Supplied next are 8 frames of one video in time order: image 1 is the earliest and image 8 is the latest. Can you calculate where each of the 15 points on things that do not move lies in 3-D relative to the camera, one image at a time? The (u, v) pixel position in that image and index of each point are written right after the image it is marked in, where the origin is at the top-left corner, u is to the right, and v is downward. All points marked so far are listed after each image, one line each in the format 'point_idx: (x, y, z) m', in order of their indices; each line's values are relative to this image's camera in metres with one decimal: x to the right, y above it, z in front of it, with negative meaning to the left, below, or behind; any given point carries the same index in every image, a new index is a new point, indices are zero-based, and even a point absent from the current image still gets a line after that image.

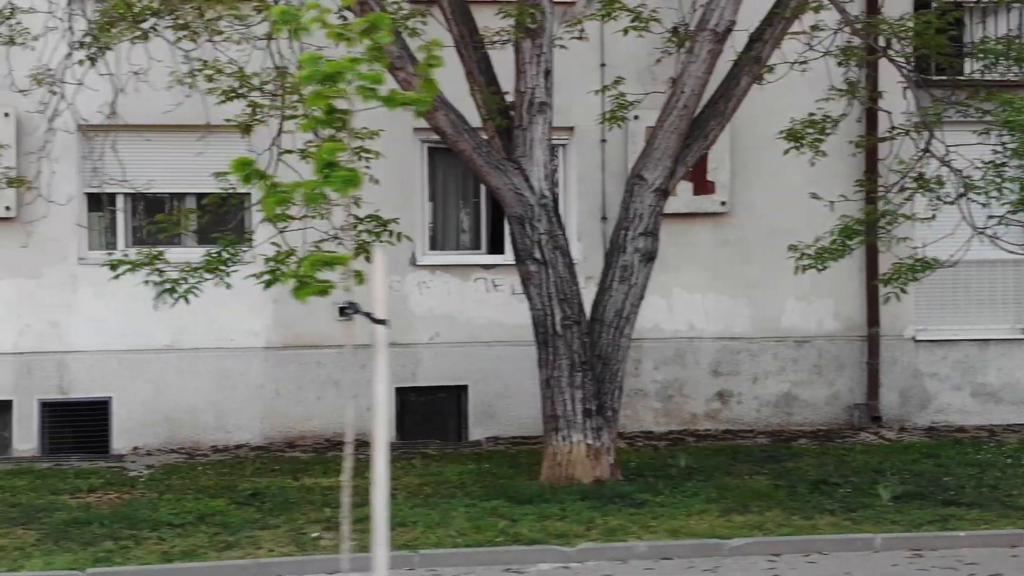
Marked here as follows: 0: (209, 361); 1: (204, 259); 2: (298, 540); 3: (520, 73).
0: (-2.9, -0.7, +11.2) m
1: (-2.2, +0.2, +8.1) m
2: (-1.2, -1.5, +6.8) m
3: (+0.1, +1.6, +8.6) m
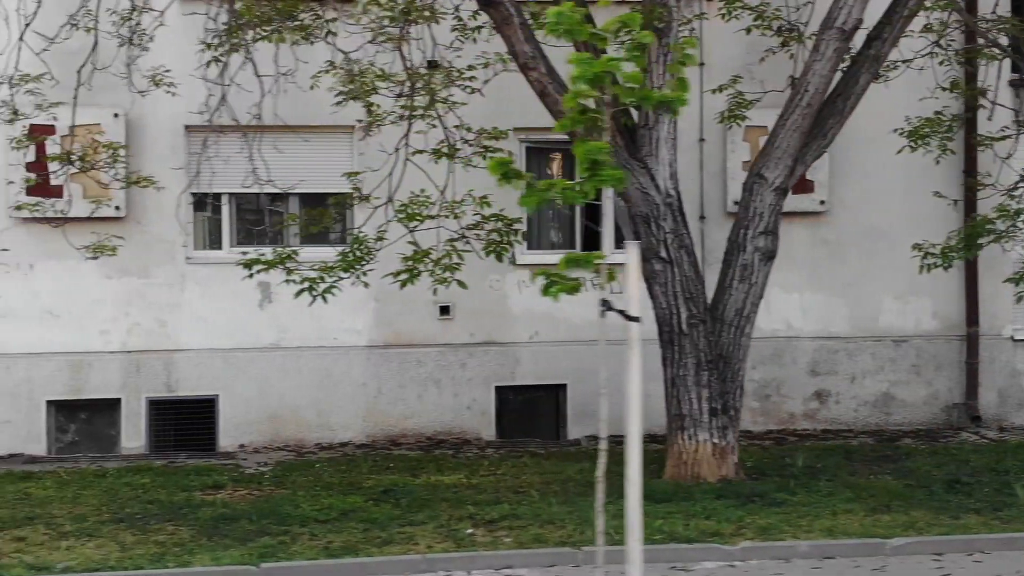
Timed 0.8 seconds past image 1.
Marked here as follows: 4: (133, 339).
0: (-1.9, -0.7, +11.3) m
1: (-1.2, +0.2, +8.2) m
2: (-0.3, -1.5, +6.9) m
3: (+1.0, +1.6, +8.7) m
4: (-3.6, -0.5, +11.0) m
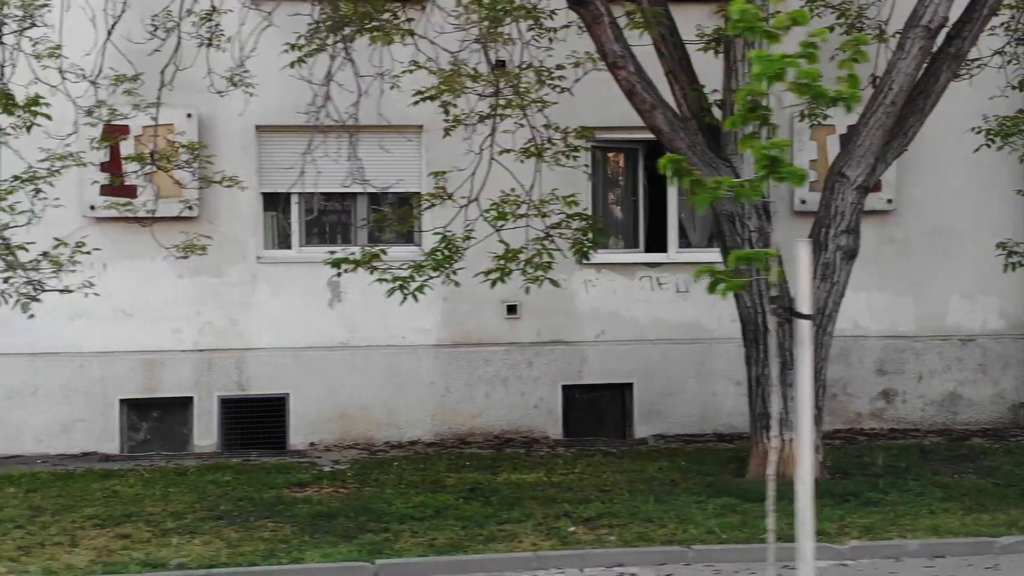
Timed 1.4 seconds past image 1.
0: (-1.3, -0.7, +11.3) m
1: (-0.6, +0.2, +8.2) m
2: (+0.3, -1.5, +6.9) m
3: (+1.6, +1.6, +8.7) m
4: (-2.9, -0.5, +11.0) m
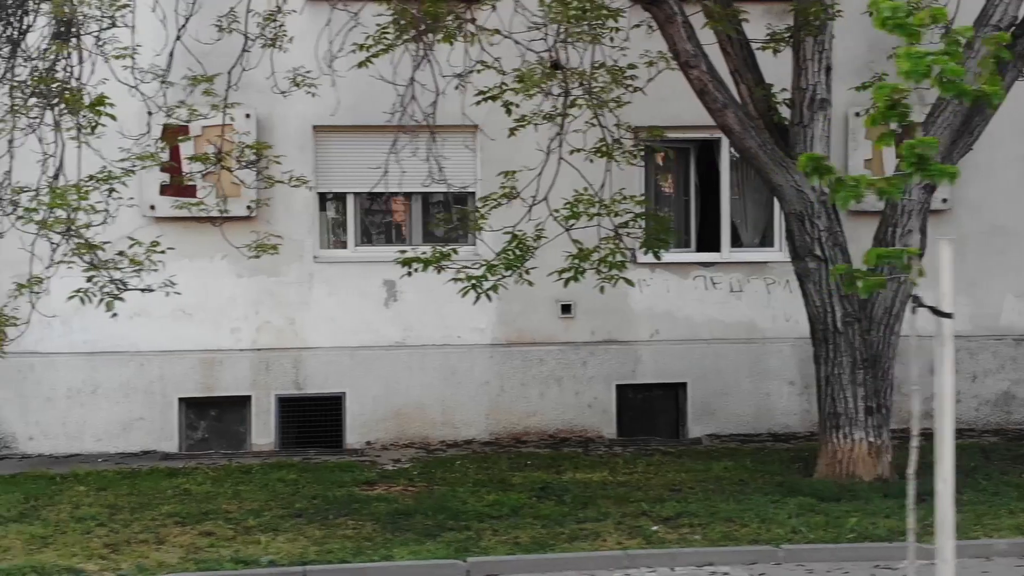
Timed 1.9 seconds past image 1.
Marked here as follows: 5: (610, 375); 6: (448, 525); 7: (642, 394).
0: (-0.7, -0.7, +11.4) m
1: (-0.1, +0.2, +8.2) m
2: (+0.8, -1.5, +6.9) m
3: (+2.2, +1.6, +8.6) m
4: (-2.4, -0.5, +11.1) m
5: (+1.0, -0.9, +11.6) m
6: (-0.4, -1.5, +7.2) m
7: (+1.3, -1.1, +11.8) m
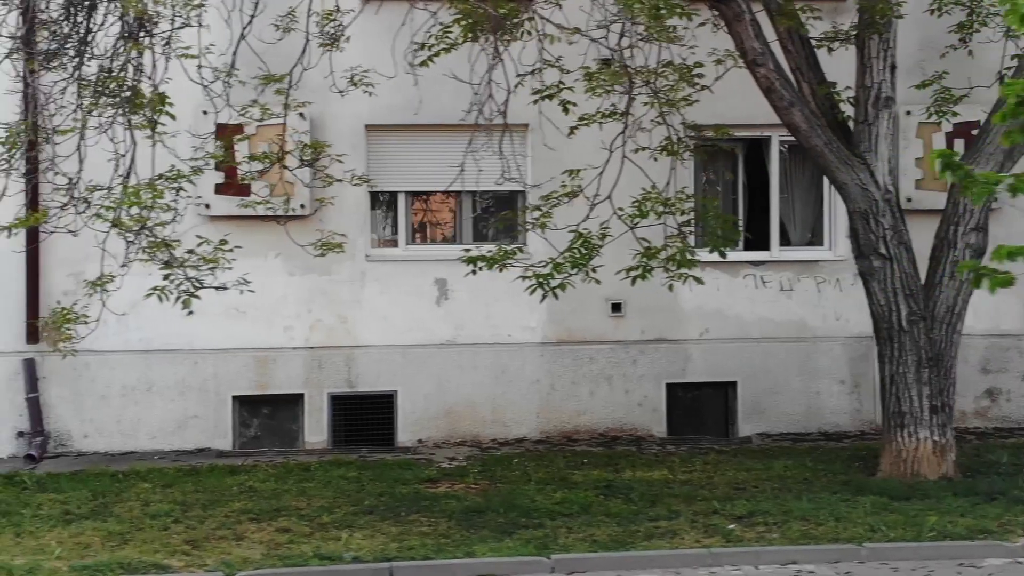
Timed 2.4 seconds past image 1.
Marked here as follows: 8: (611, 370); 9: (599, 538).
0: (-0.2, -0.7, +11.4) m
1: (+0.4, +0.2, +8.2) m
2: (+1.2, -1.4, +6.9) m
3: (+2.6, +1.6, +8.6) m
4: (-1.9, -0.5, +11.1) m
5: (+1.5, -0.9, +11.6) m
6: (+0.1, -1.5, +7.2) m
7: (+1.8, -1.1, +11.8) m
8: (+1.0, -0.8, +11.5) m
9: (+0.5, -1.5, +6.8) m
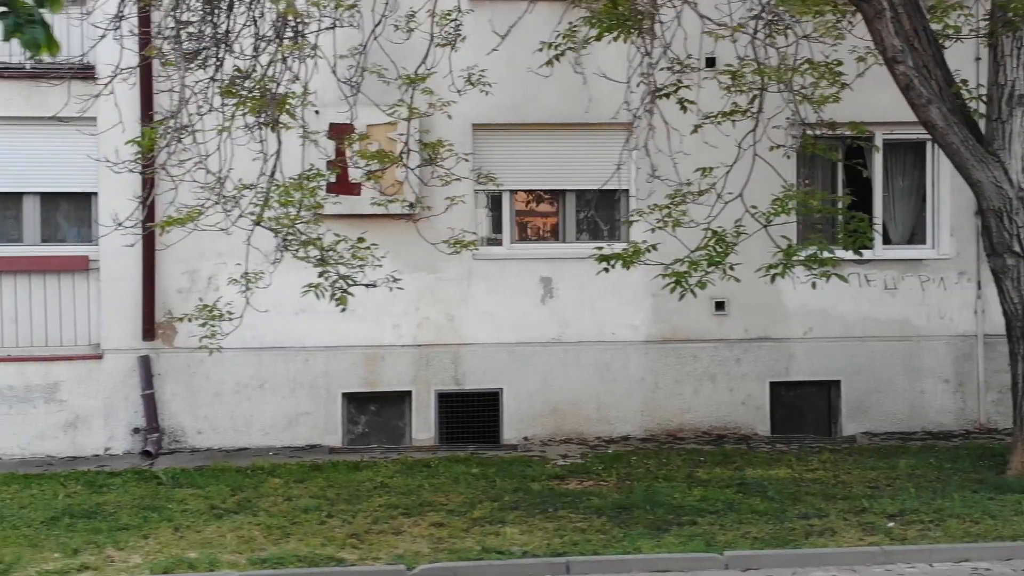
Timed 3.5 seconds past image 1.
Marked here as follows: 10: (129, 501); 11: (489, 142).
0: (+0.8, -0.7, +11.4) m
1: (+1.3, +0.3, +8.3) m
2: (+2.2, -1.4, +6.9) m
3: (+3.6, +1.7, +8.6) m
4: (-0.9, -0.4, +11.2) m
5: (+2.5, -0.8, +11.6) m
6: (+1.0, -1.4, +7.2) m
7: (+2.9, -1.0, +11.8) m
8: (+2.0, -0.8, +11.5) m
9: (+1.4, -1.5, +6.8) m
10: (-2.7, -1.5, +8.1) m
11: (-0.2, +1.4, +11.2) m
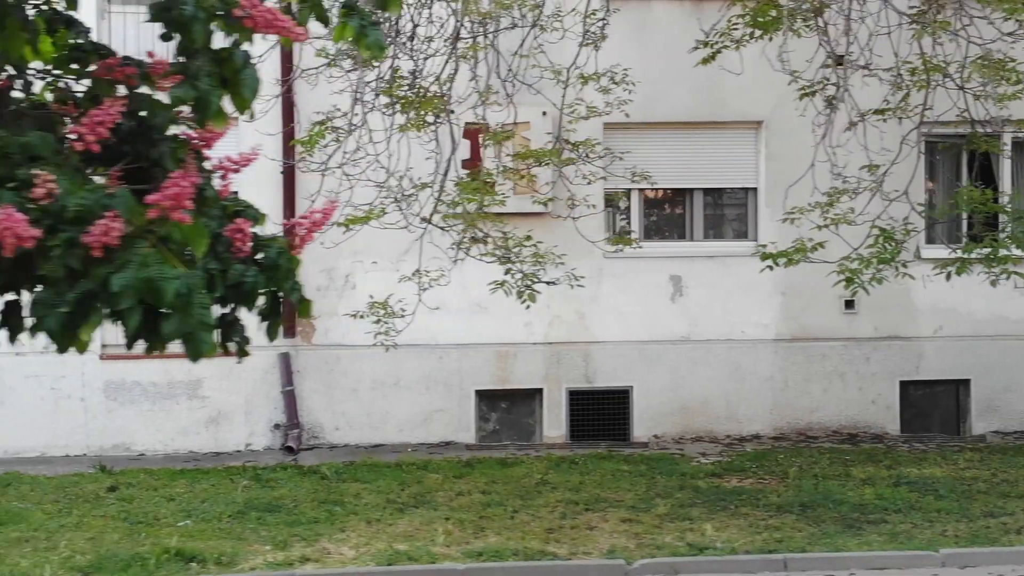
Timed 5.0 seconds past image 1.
0: (+2.1, -0.6, +11.4) m
1: (+2.6, +0.3, +8.3) m
2: (+3.3, -1.4, +6.9) m
3: (+4.8, +1.7, +8.6) m
4: (+0.4, -0.4, +11.2) m
5: (+3.8, -0.8, +11.6) m
6: (+2.2, -1.4, +7.2) m
7: (+4.2, -1.0, +11.7) m
8: (+3.3, -0.8, +11.5) m
9: (+2.6, -1.4, +6.8) m
10: (-1.5, -1.5, +8.2) m
11: (+1.1, +1.4, +11.3) m
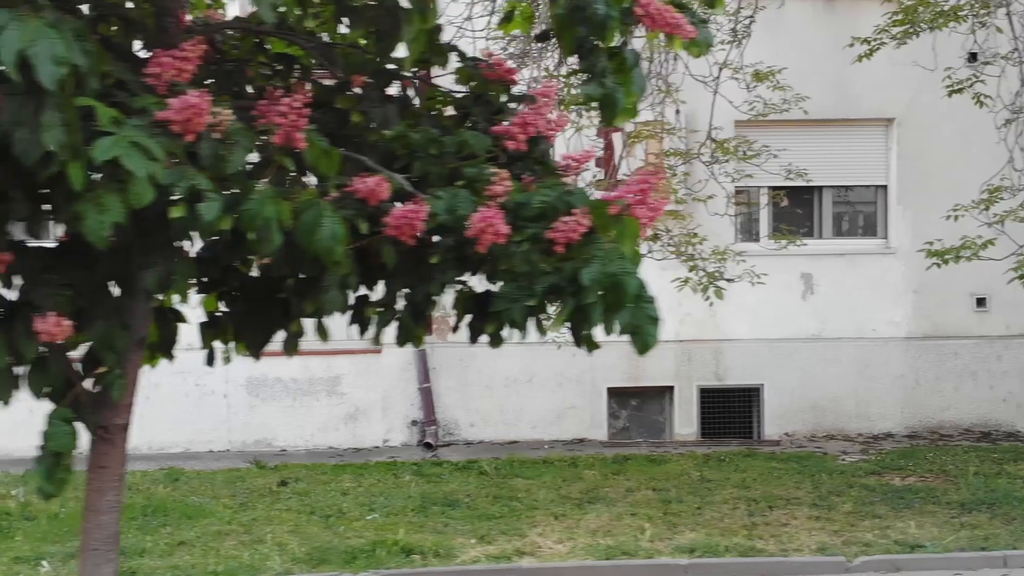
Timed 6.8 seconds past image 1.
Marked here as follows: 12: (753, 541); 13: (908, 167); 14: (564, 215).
0: (+3.4, -0.6, +11.4) m
1: (+3.8, +0.3, +8.2) m
2: (+4.5, -1.4, +6.8) m
3: (+6.0, +1.7, +8.5) m
4: (+1.7, -0.4, +11.3) m
5: (+5.1, -0.8, +11.5) m
6: (+3.4, -1.4, +7.2) m
7: (+5.5, -1.0, +11.6) m
8: (+4.6, -0.8, +11.4) m
9: (+3.8, -1.4, +6.7) m
10: (-0.2, -1.4, +8.2) m
11: (+2.4, +1.5, +11.3) m
12: (+1.4, -1.4, +6.6) m
13: (+3.9, +1.2, +11.3) m
14: (+0.1, +0.2, +2.7) m
